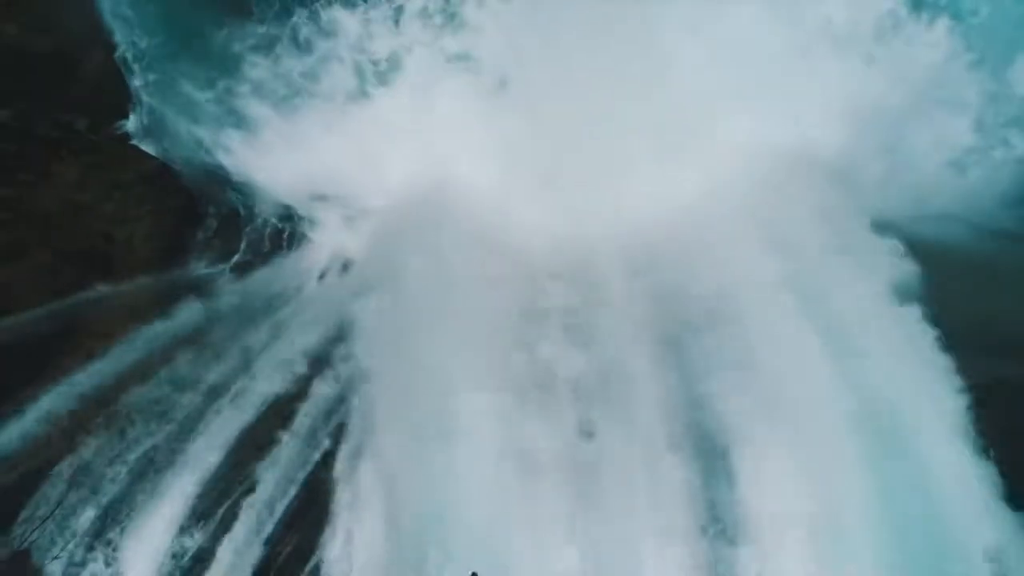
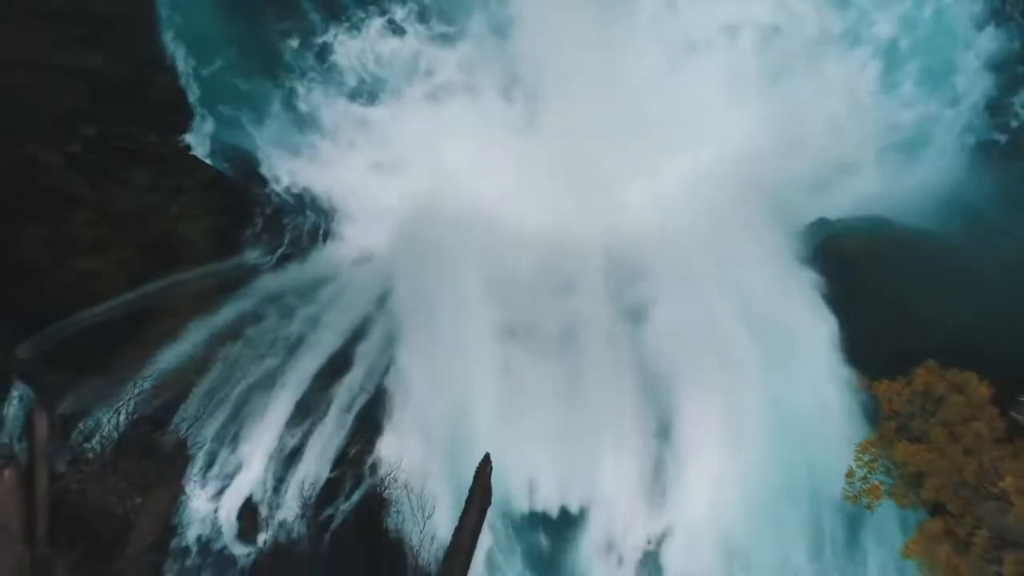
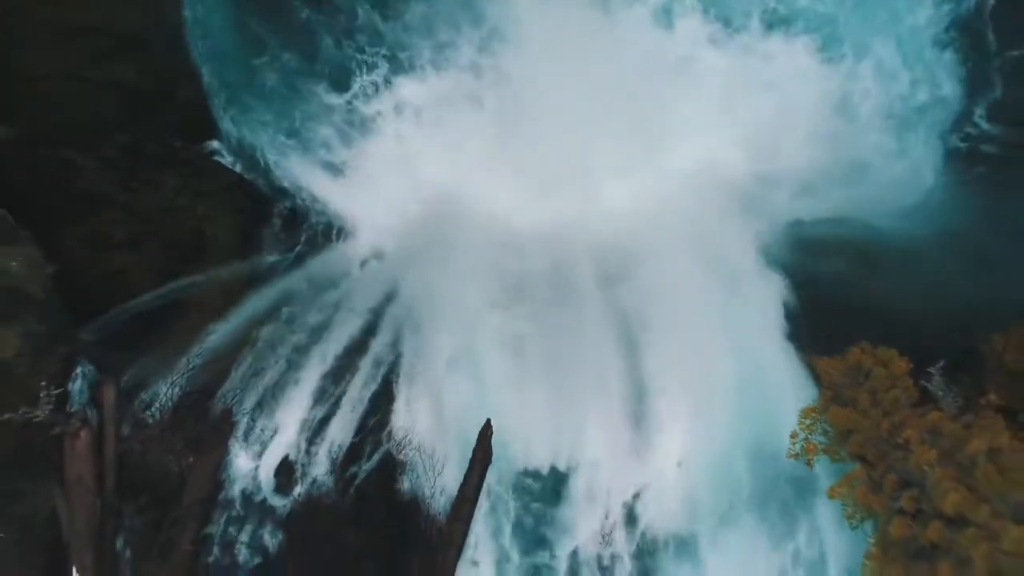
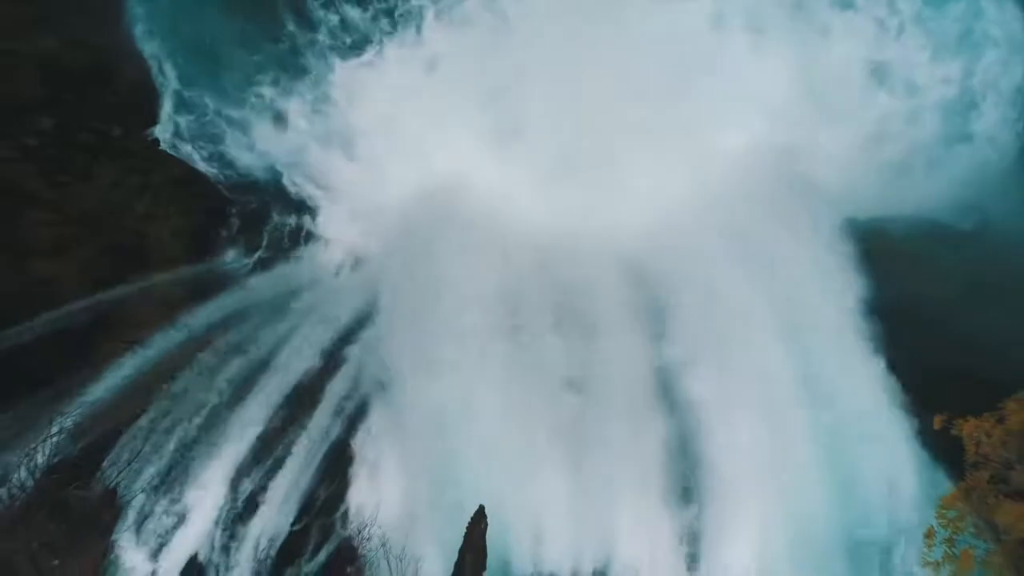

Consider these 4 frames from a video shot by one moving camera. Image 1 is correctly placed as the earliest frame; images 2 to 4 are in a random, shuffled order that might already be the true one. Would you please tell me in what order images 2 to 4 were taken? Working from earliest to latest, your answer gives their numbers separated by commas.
4, 2, 3
